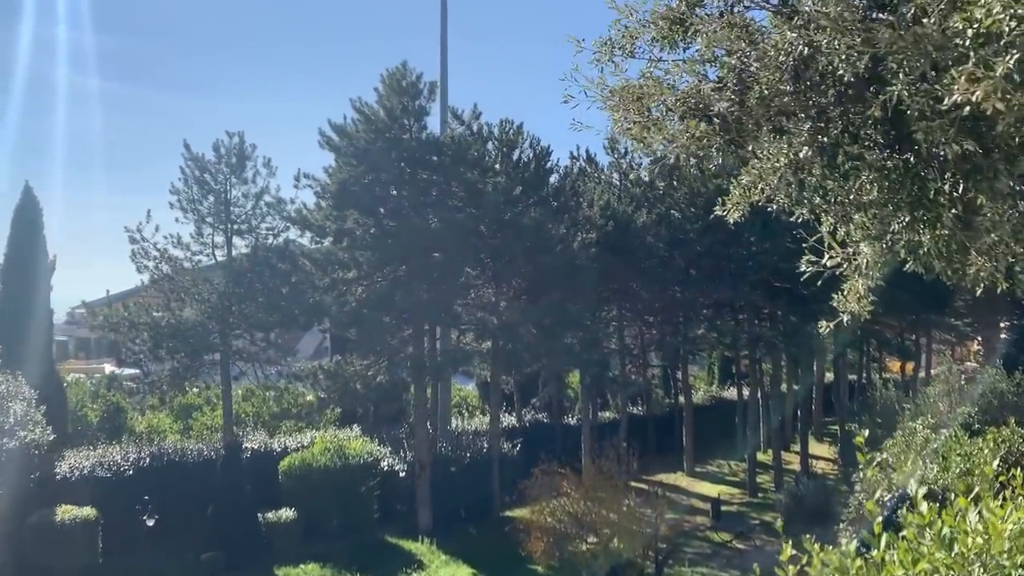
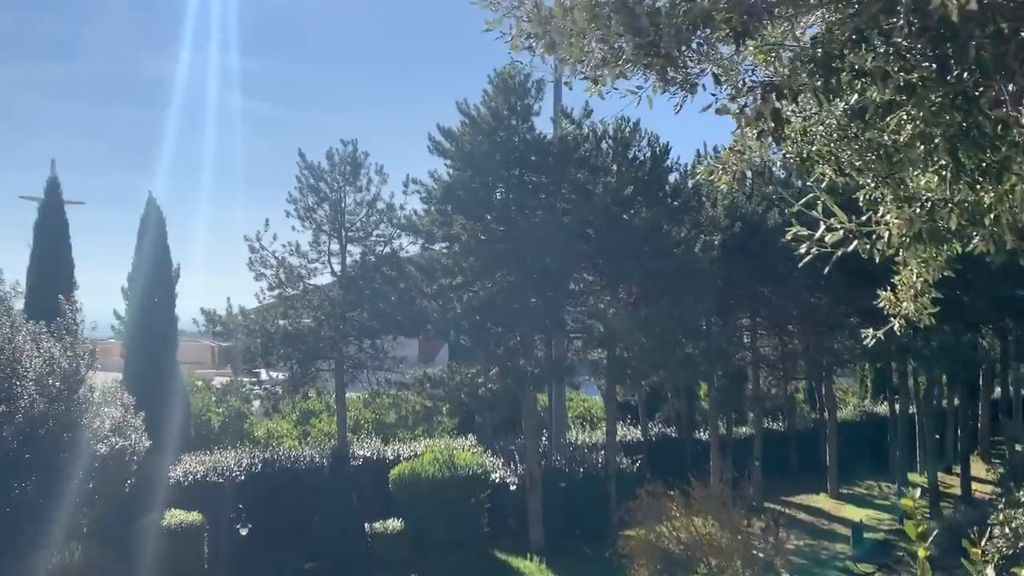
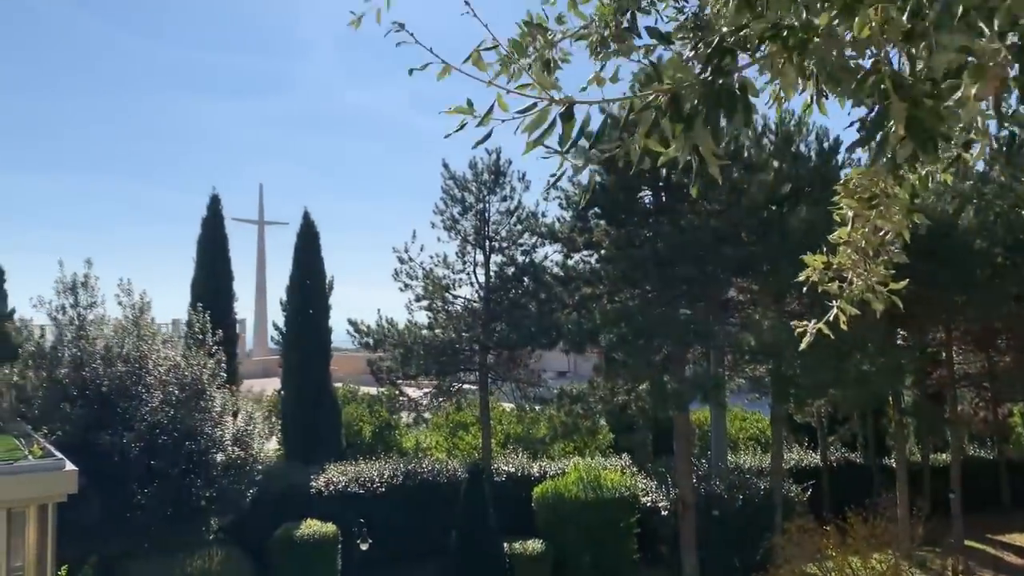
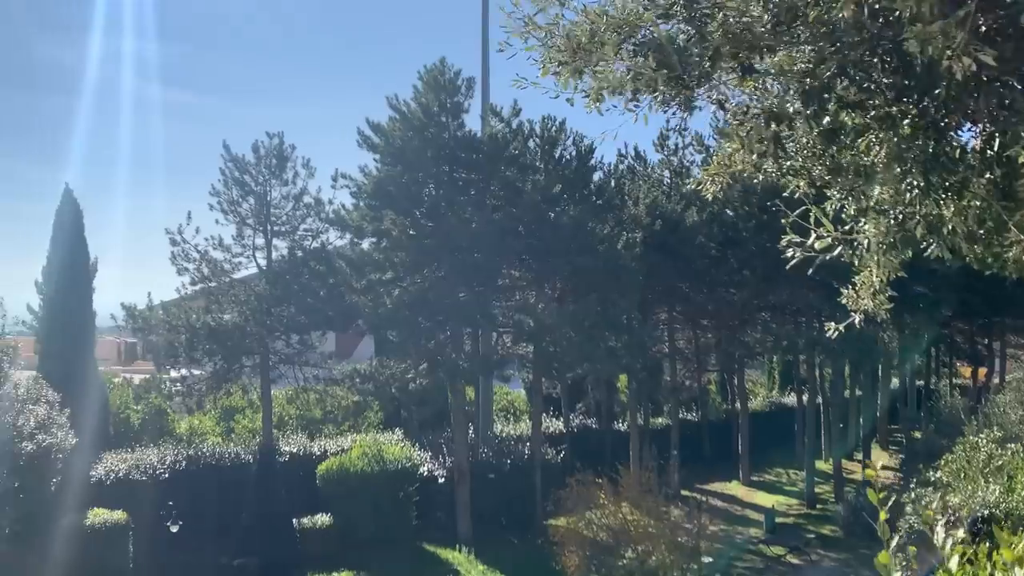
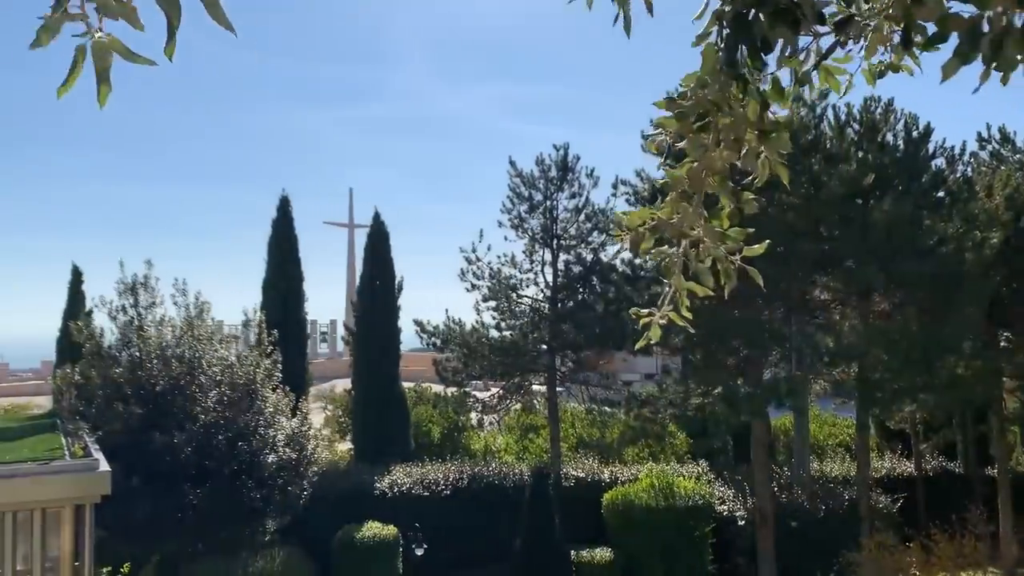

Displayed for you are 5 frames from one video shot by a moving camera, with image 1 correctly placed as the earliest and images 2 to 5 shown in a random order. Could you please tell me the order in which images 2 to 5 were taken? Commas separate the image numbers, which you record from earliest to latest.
4, 2, 3, 5
